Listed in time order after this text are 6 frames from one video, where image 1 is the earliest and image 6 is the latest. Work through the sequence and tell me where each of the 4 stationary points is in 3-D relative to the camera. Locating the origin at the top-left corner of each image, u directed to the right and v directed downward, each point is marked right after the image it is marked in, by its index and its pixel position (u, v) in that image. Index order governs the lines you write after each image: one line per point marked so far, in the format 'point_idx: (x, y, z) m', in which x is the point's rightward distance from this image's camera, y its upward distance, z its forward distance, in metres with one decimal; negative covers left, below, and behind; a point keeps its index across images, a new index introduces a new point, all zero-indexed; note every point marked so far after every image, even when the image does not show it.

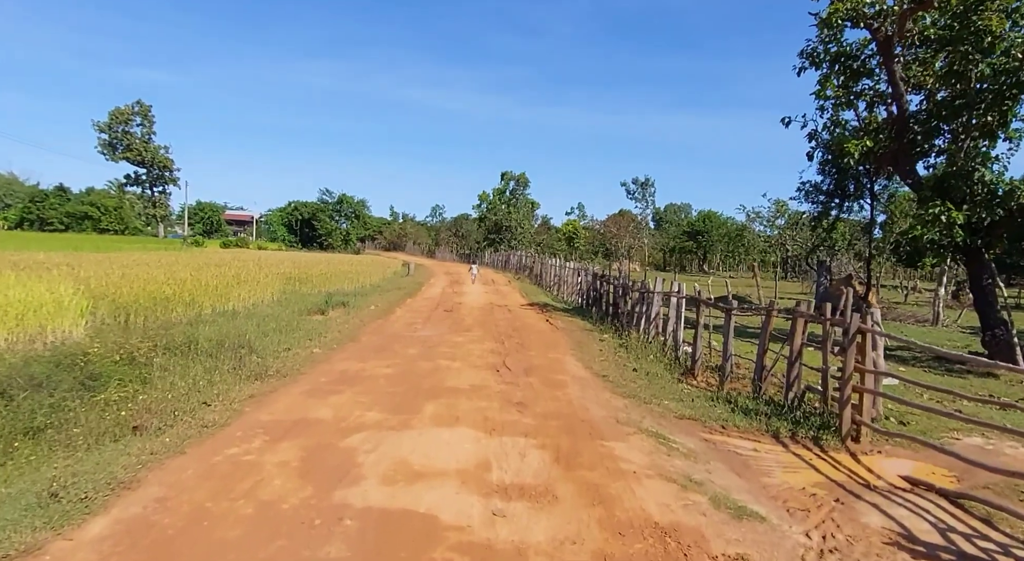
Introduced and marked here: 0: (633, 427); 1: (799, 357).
0: (+1.3, -1.6, +6.4) m
1: (+4.0, -1.1, +8.1) m
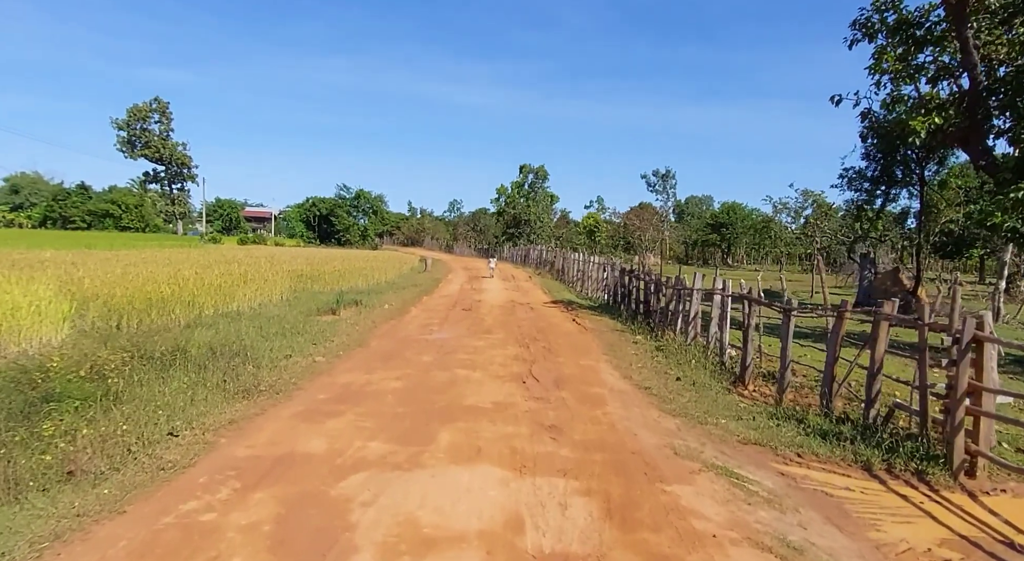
0: (+1.6, -1.6, +5.2) m
1: (+4.4, -1.0, +6.8) m
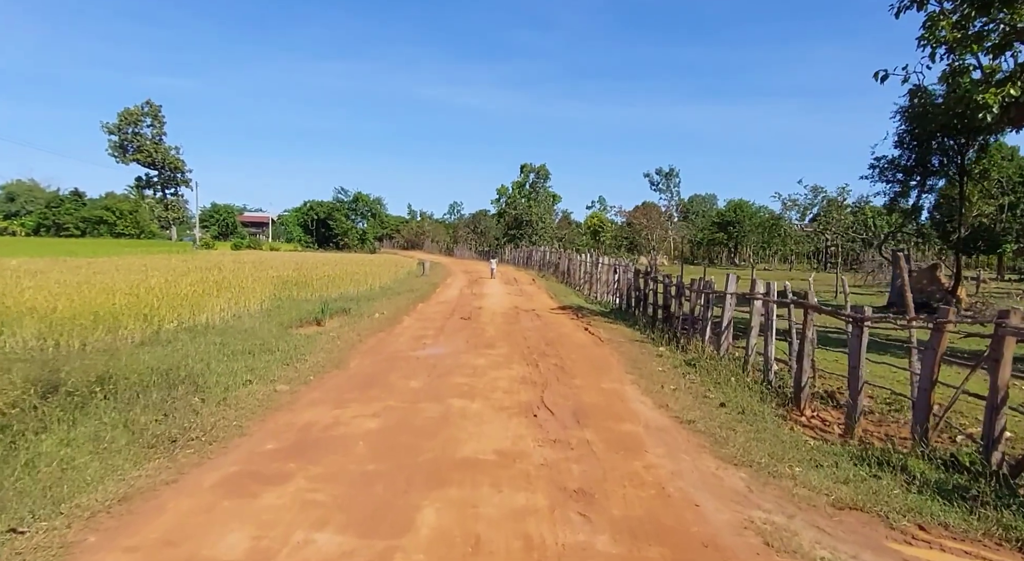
0: (+1.7, -1.7, +3.5) m
1: (+4.4, -1.1, +5.2) m
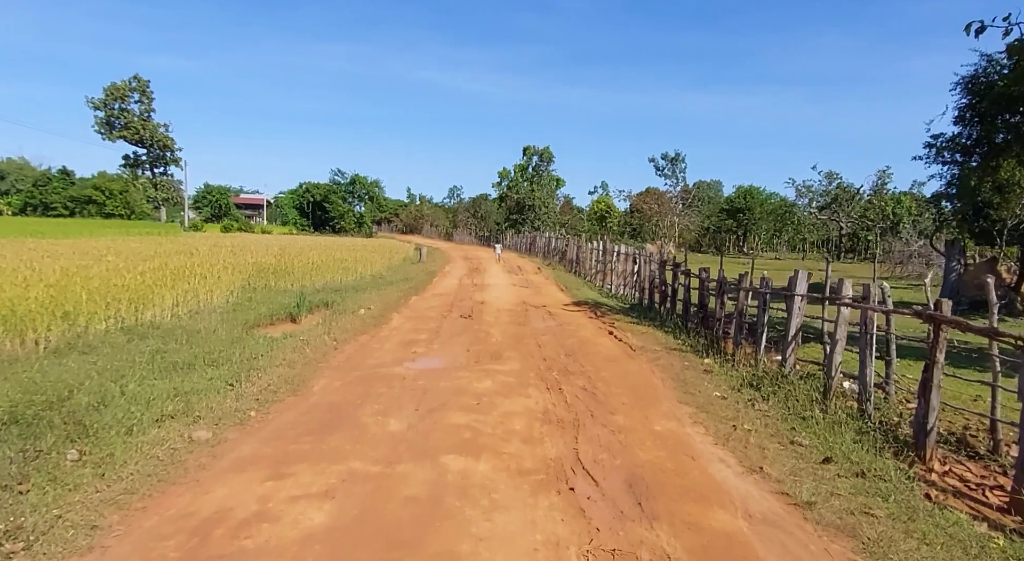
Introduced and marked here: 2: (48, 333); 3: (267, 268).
0: (+1.9, -1.8, +1.4) m
1: (+4.6, -1.2, +3.0) m
2: (-6.7, -0.7, +8.5) m
3: (-7.6, +0.4, +18.0) m
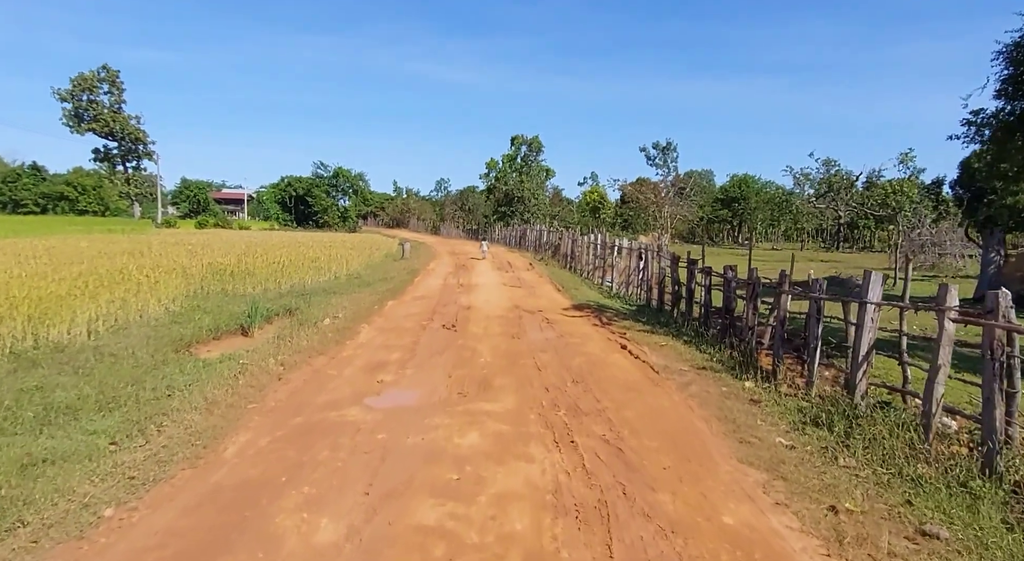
0: (+2.0, -1.9, -0.5) m
1: (+4.7, -1.3, +1.2) m
2: (-6.8, -0.9, +6.5) m
3: (-7.9, +0.3, +15.9) m
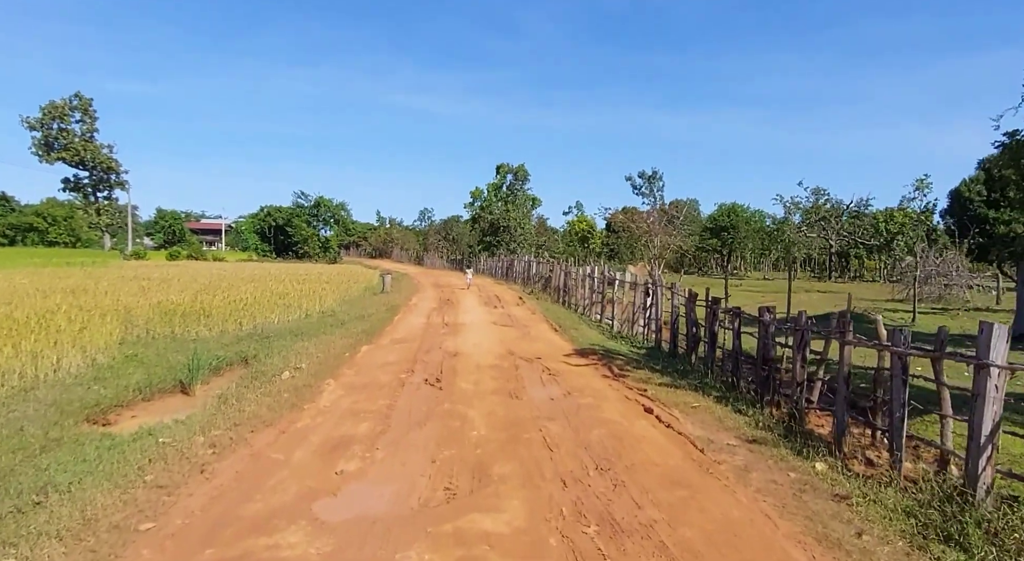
0: (+2.2, -2.1, -2.2) m
1: (+4.9, -1.5, -0.4) m
2: (-6.8, -1.4, +4.5) m
3: (-8.1, -0.7, +14.0) m
